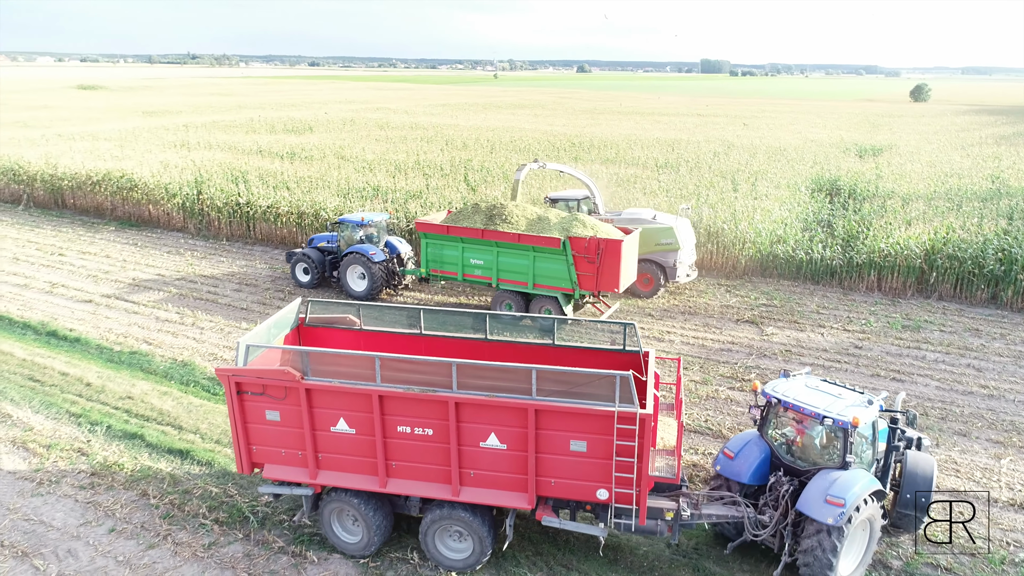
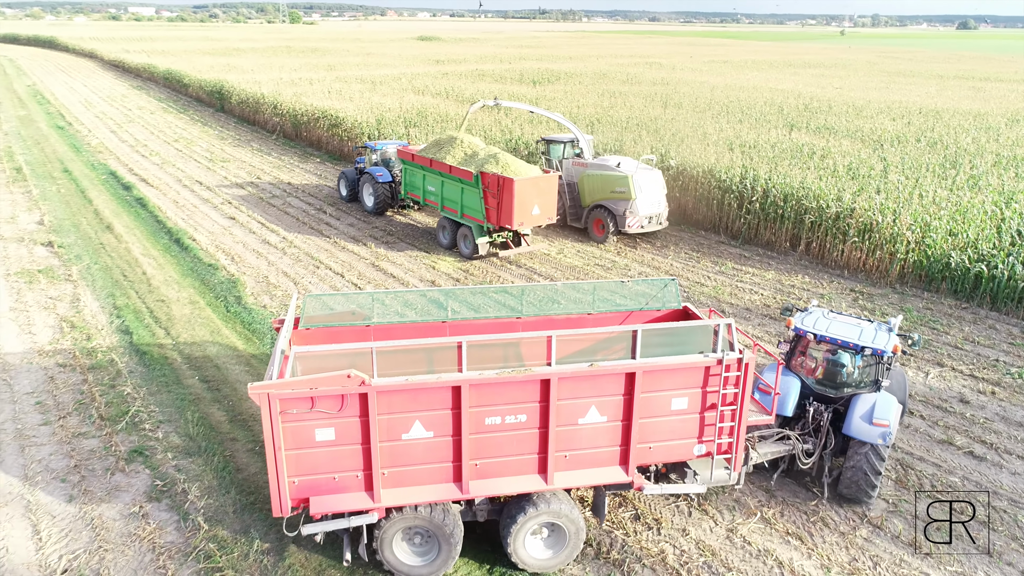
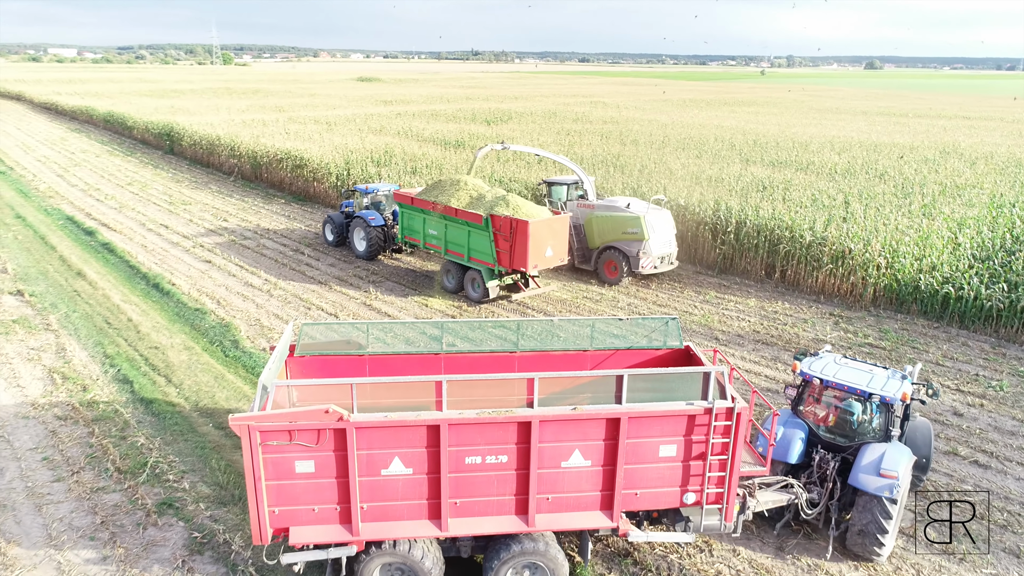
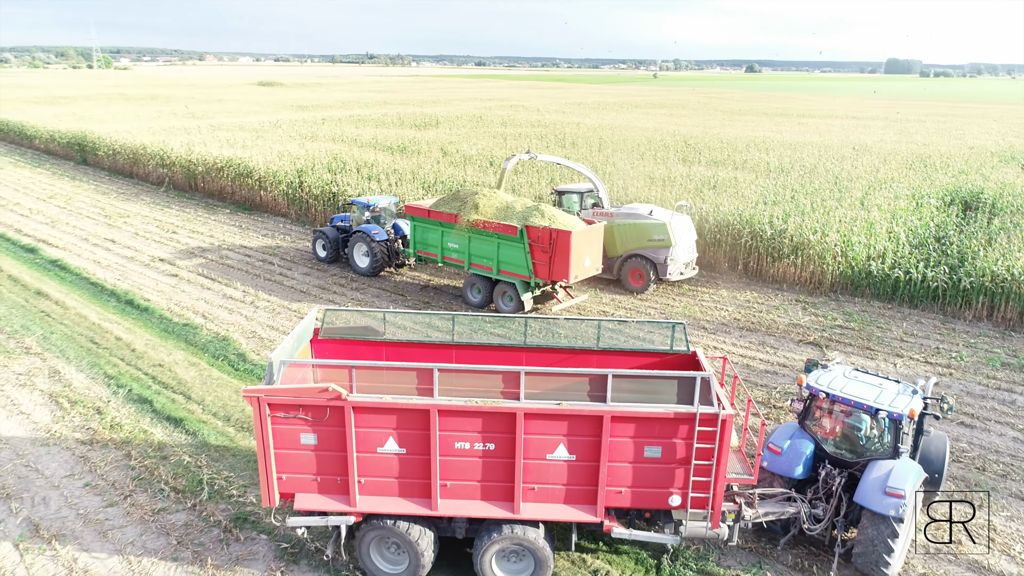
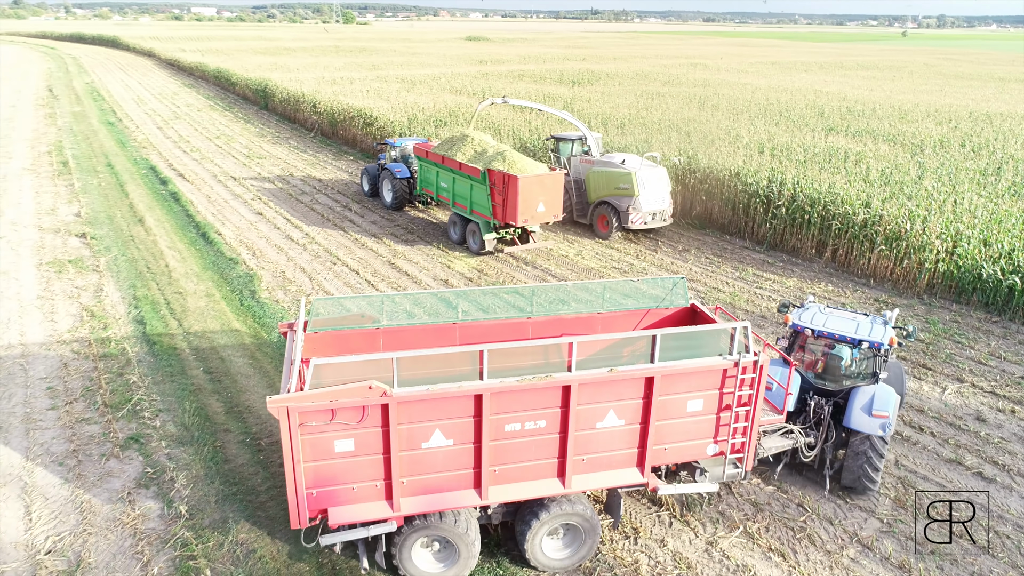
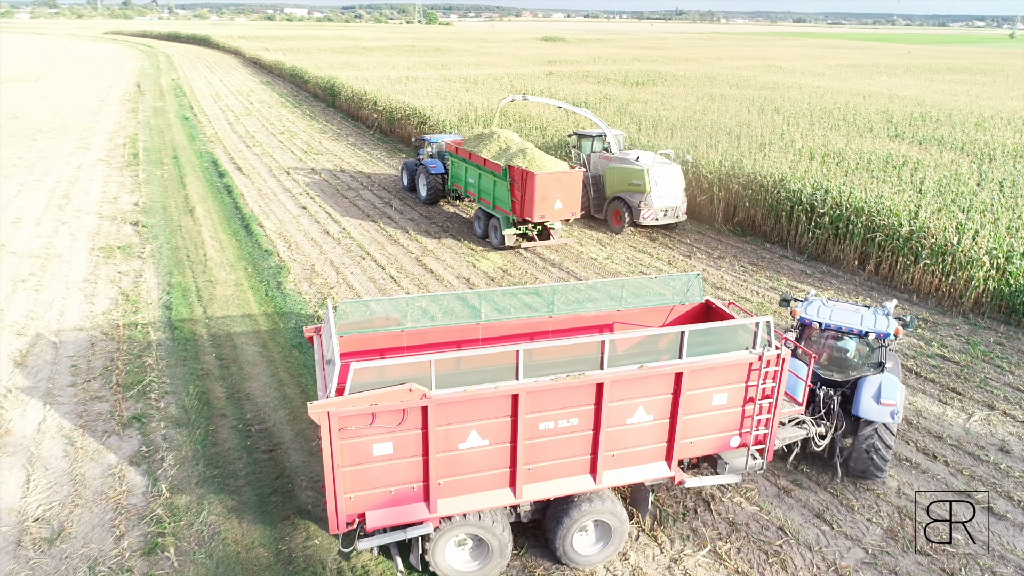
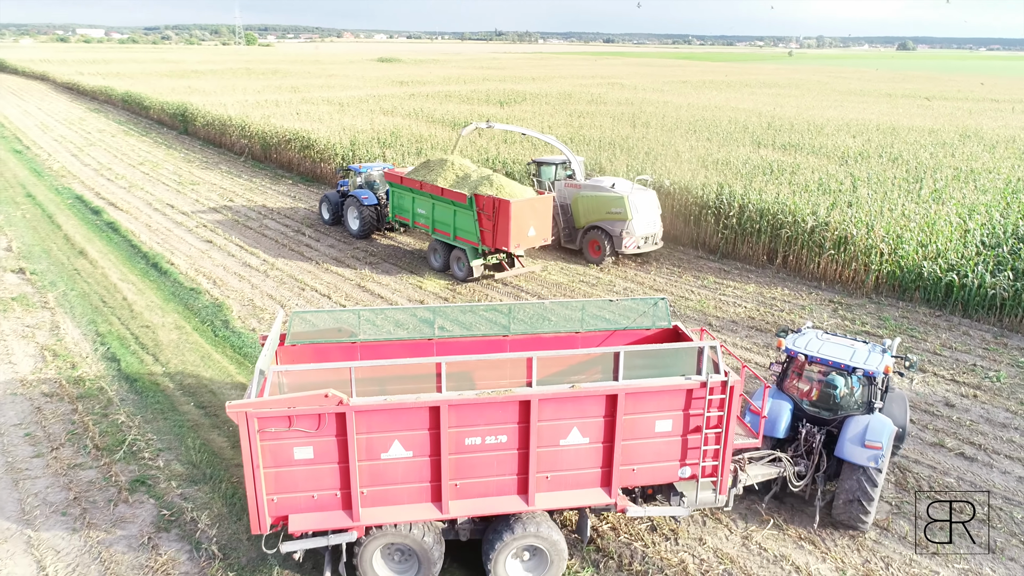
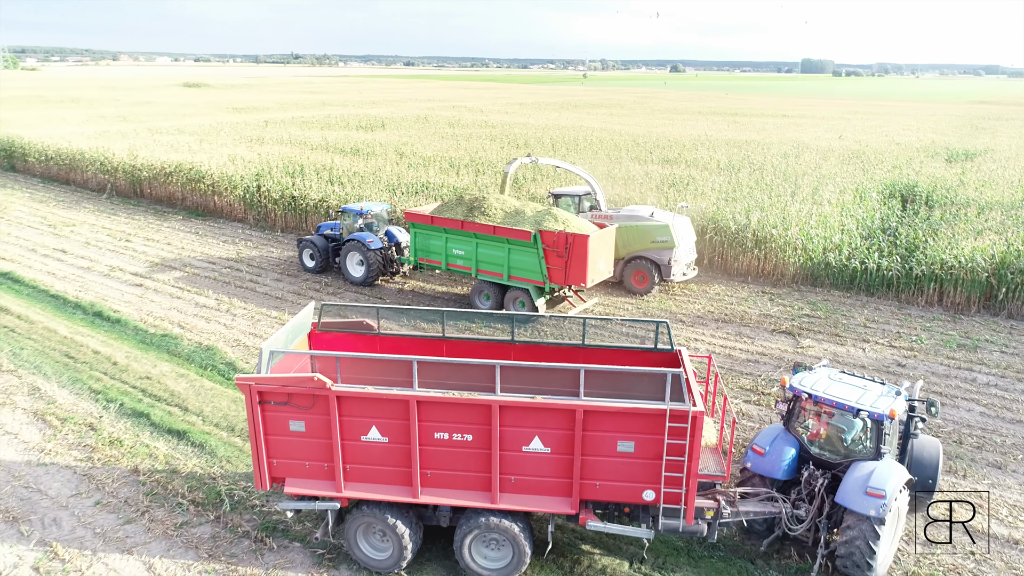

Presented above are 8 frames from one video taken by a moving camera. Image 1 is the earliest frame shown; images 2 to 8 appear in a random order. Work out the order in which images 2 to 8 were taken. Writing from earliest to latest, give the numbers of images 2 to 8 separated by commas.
8, 4, 3, 7, 2, 5, 6
